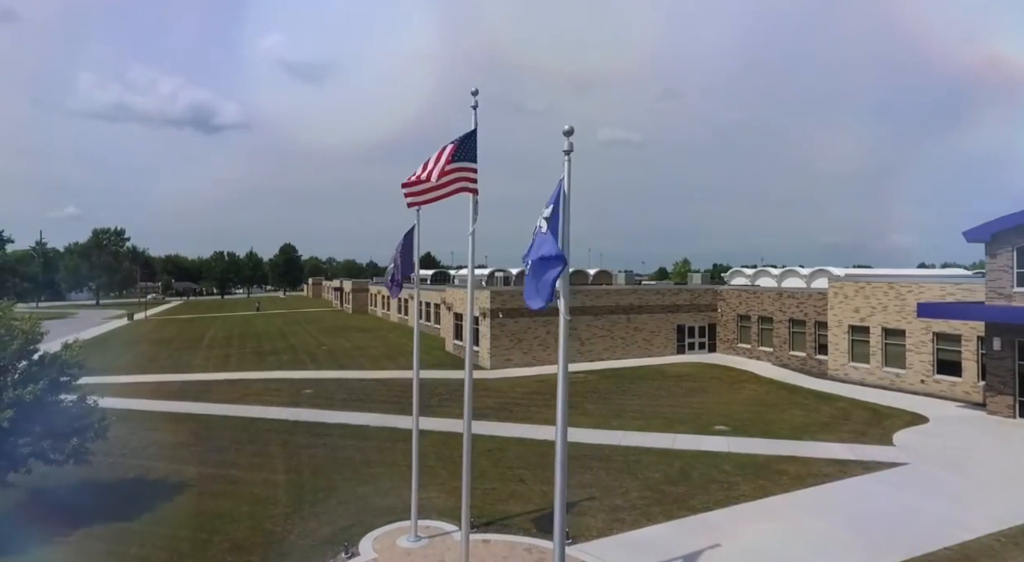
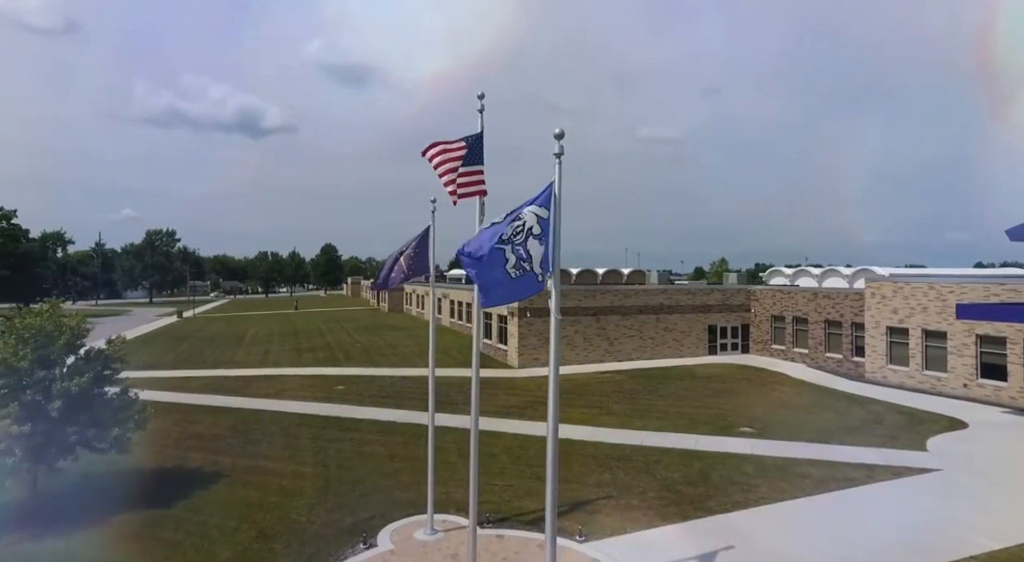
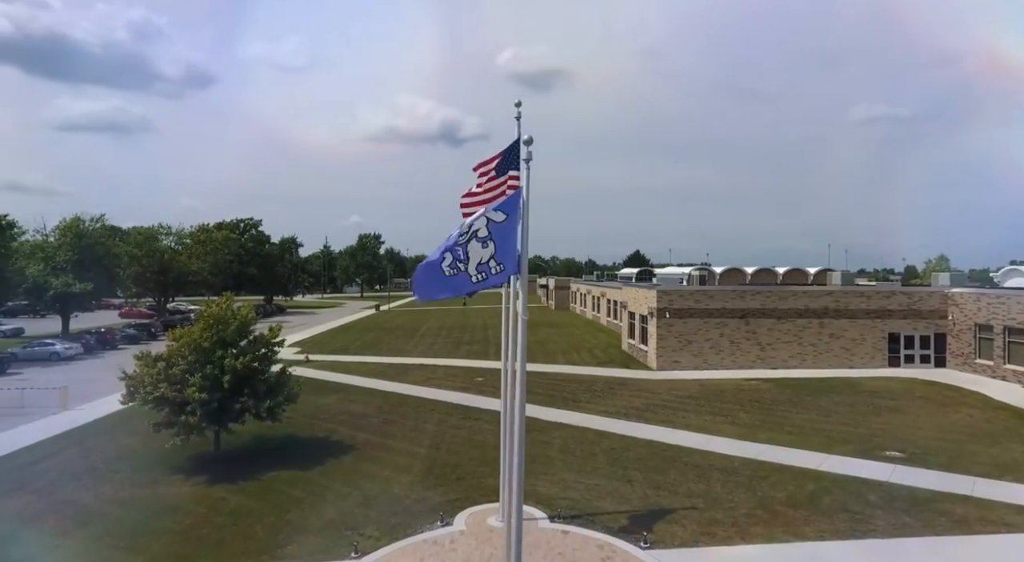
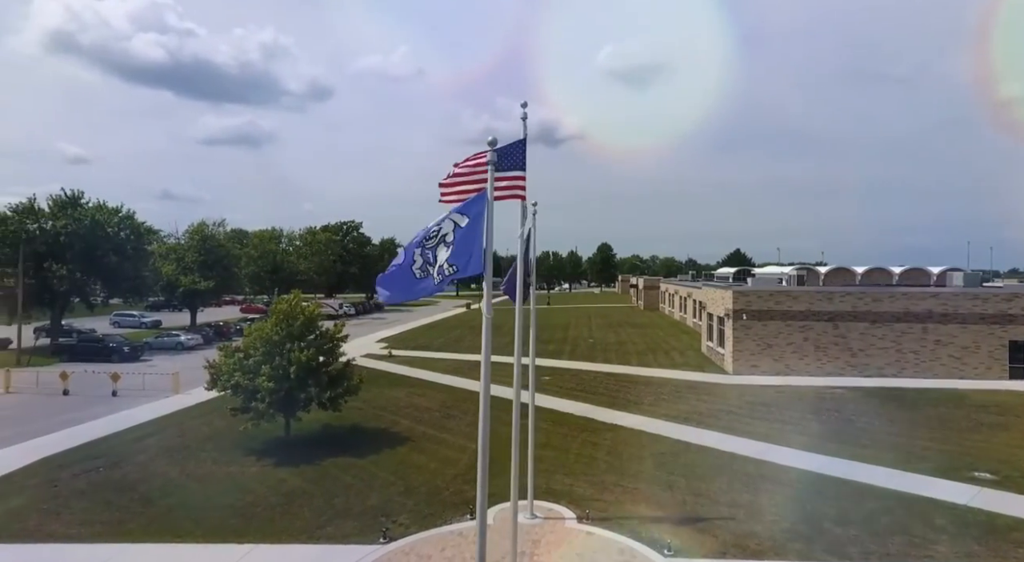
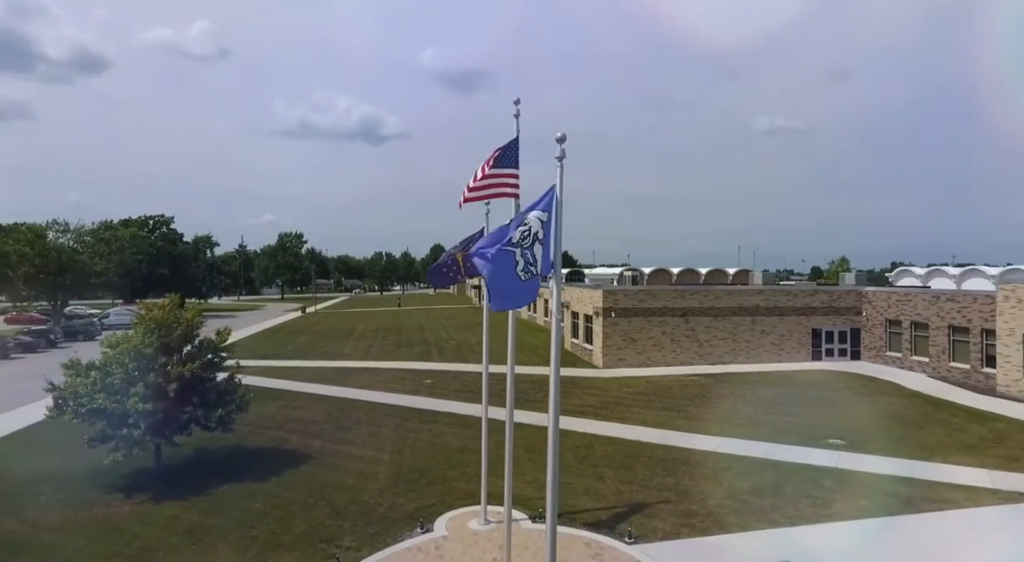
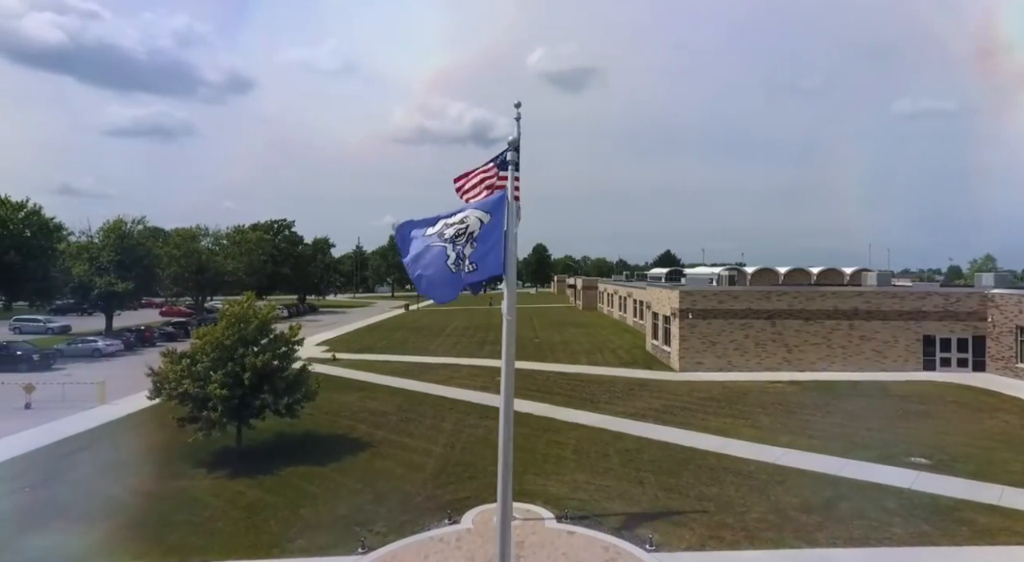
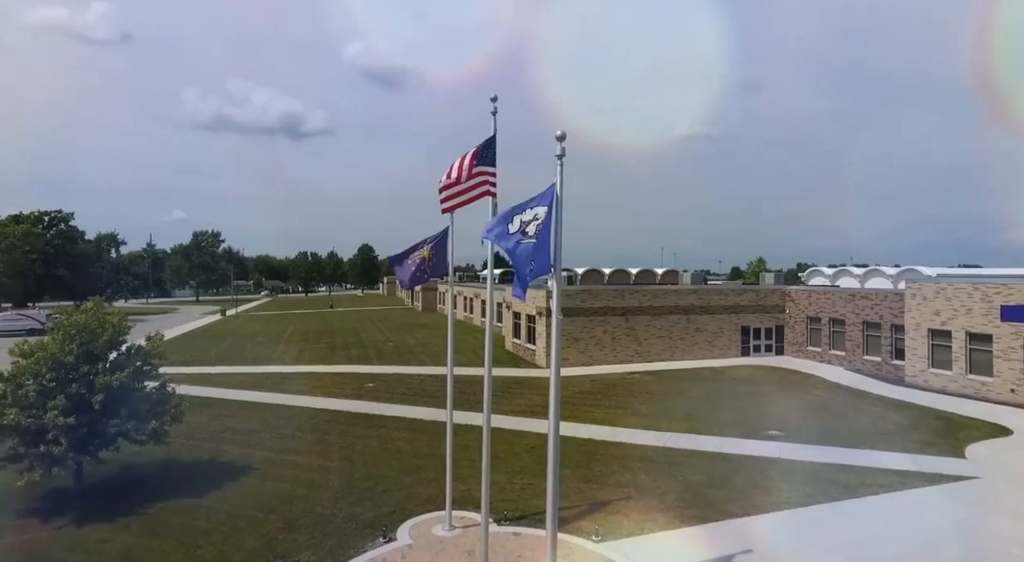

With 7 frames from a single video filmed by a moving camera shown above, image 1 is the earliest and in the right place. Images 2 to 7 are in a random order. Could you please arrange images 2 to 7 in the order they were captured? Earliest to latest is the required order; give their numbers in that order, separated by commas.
2, 7, 5, 3, 6, 4
